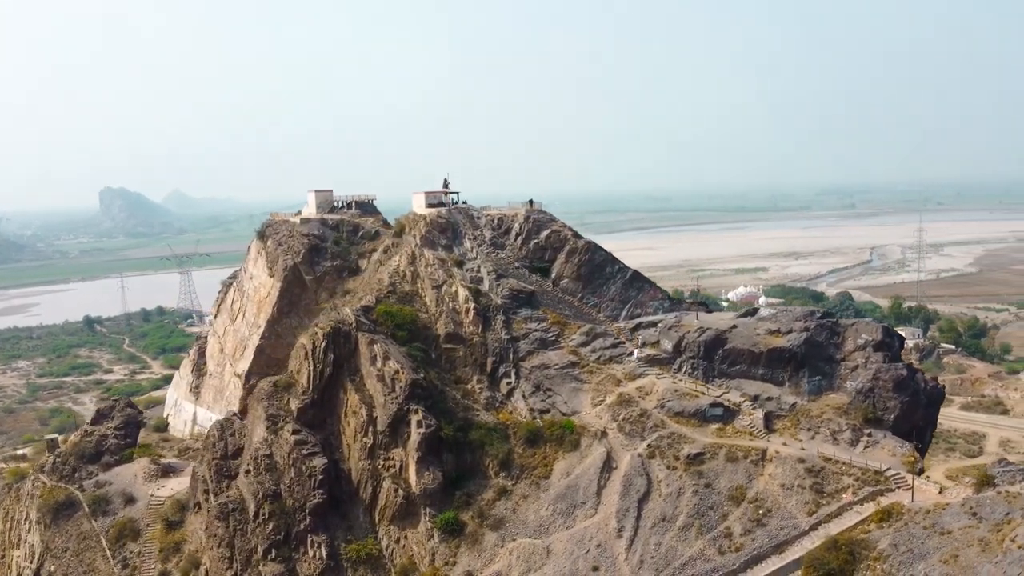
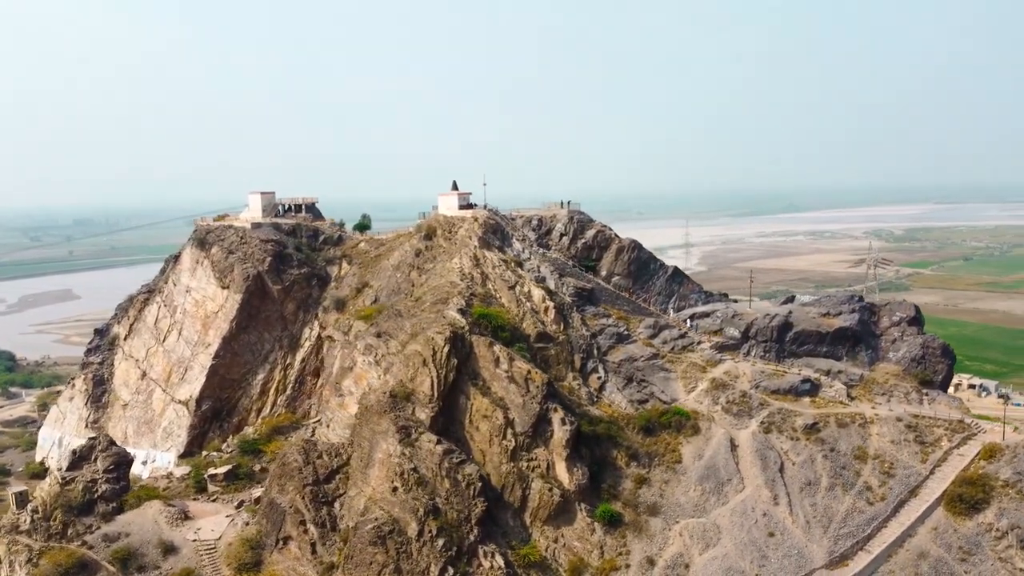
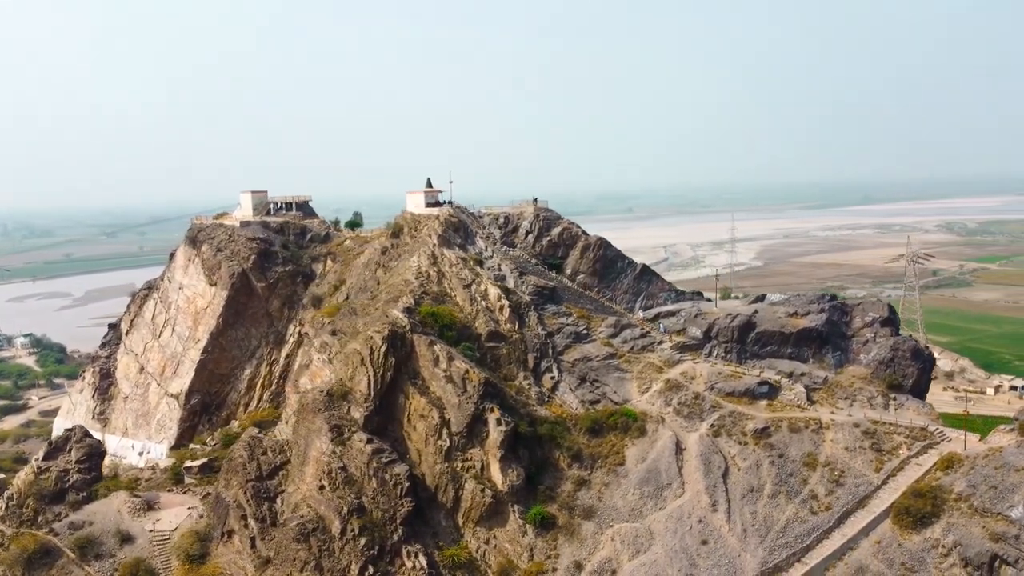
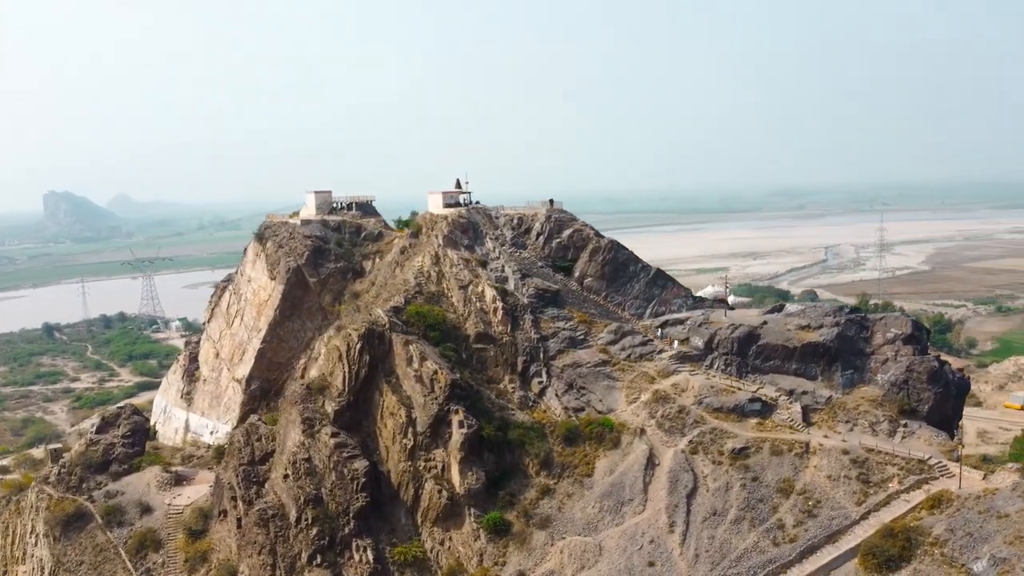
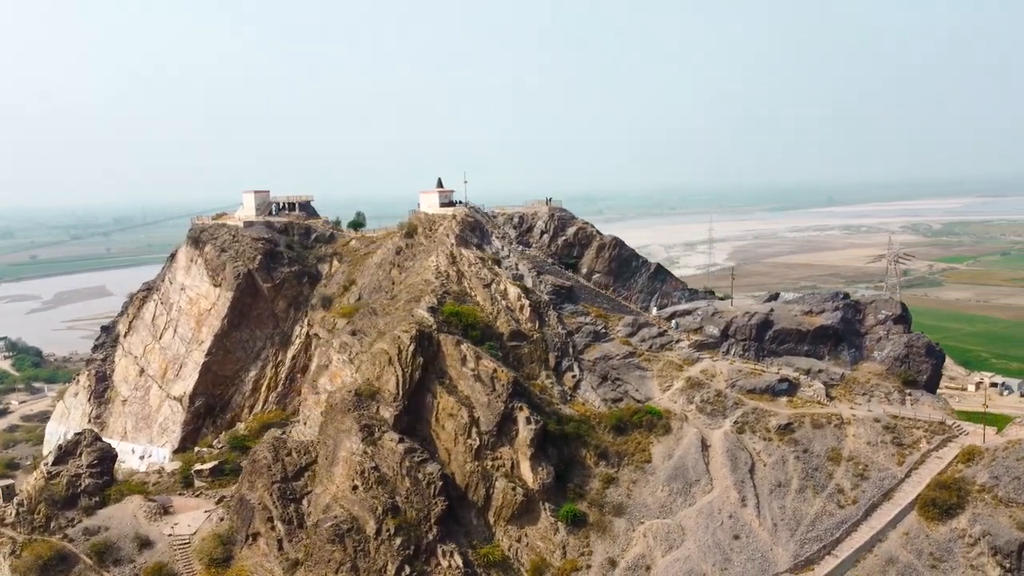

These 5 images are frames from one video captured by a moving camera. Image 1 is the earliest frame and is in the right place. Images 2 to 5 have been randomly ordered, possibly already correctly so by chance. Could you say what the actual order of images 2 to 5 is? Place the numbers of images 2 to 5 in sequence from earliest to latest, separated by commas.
4, 3, 5, 2
